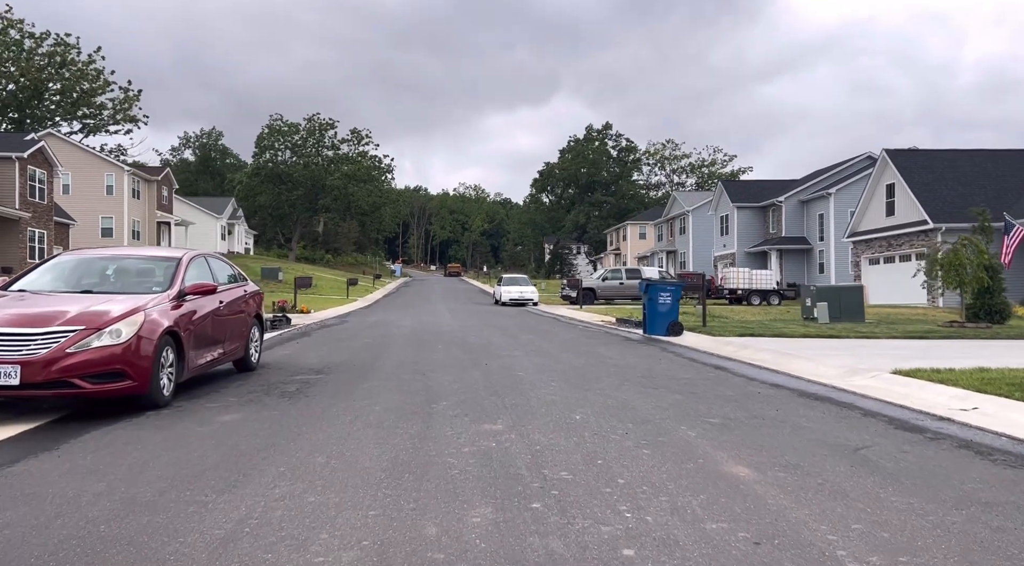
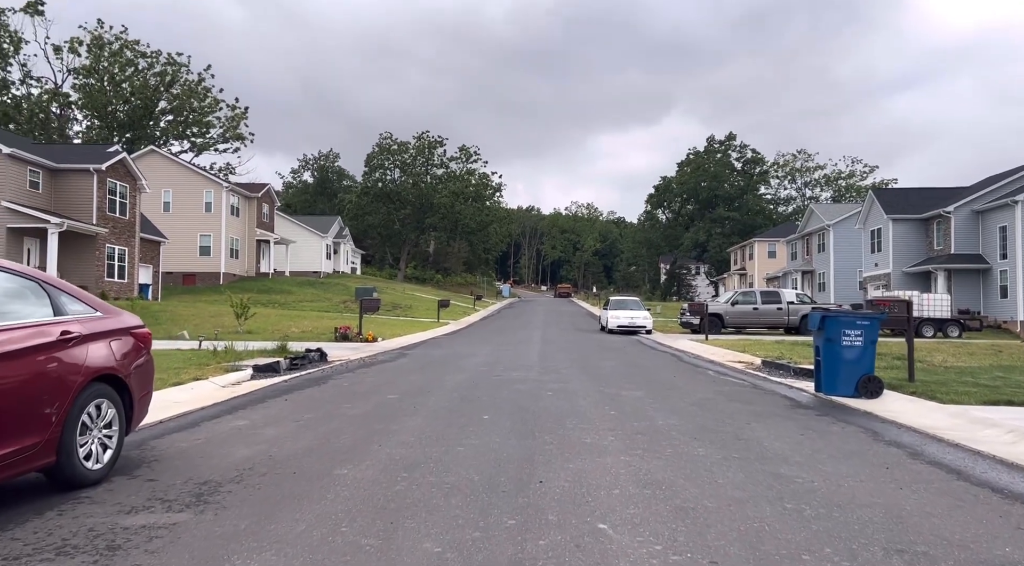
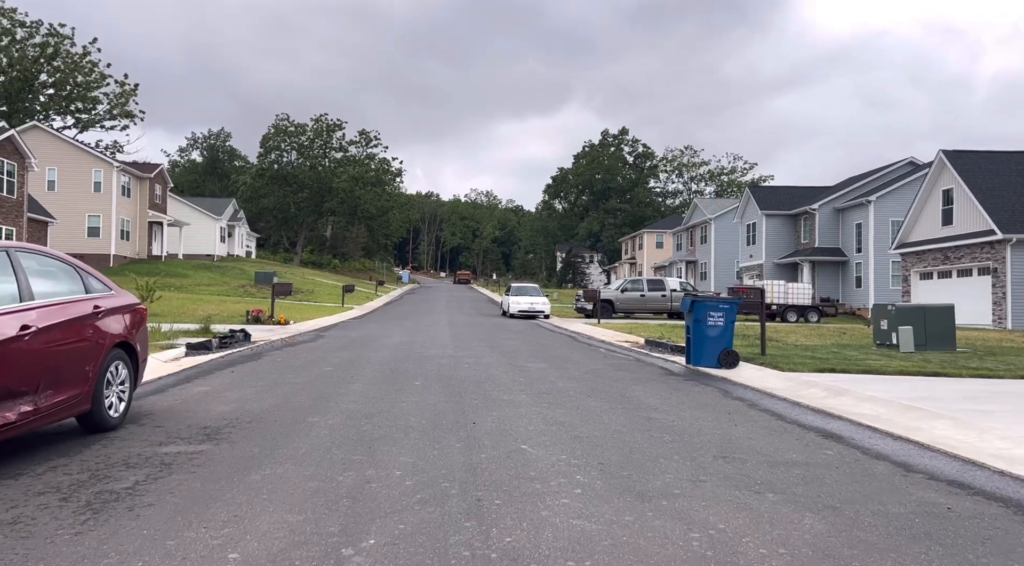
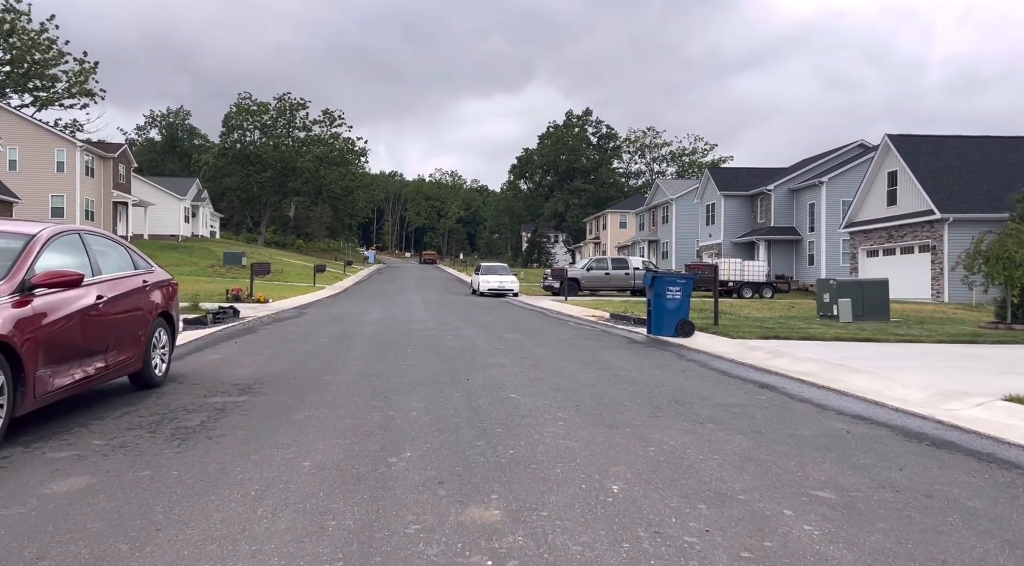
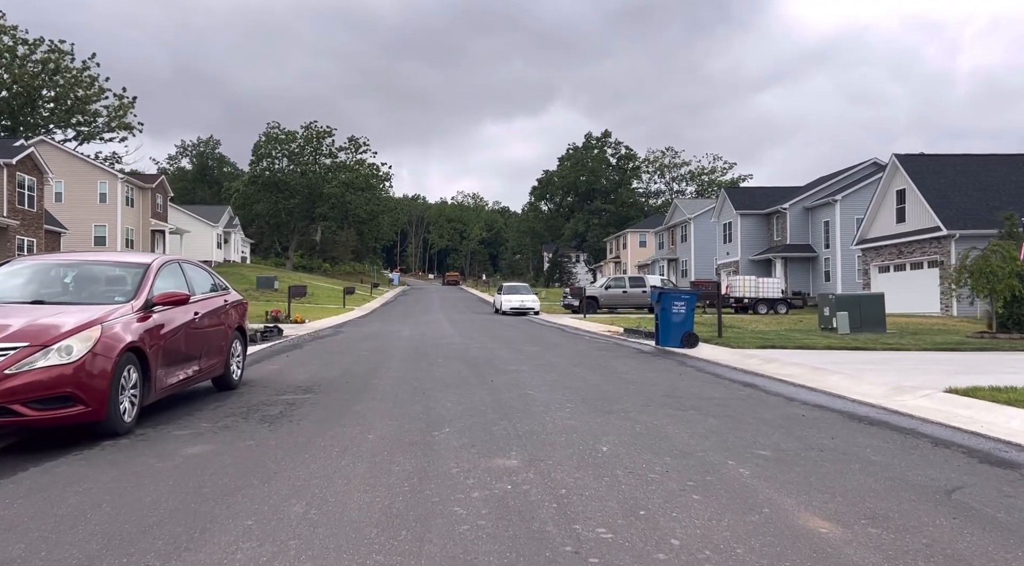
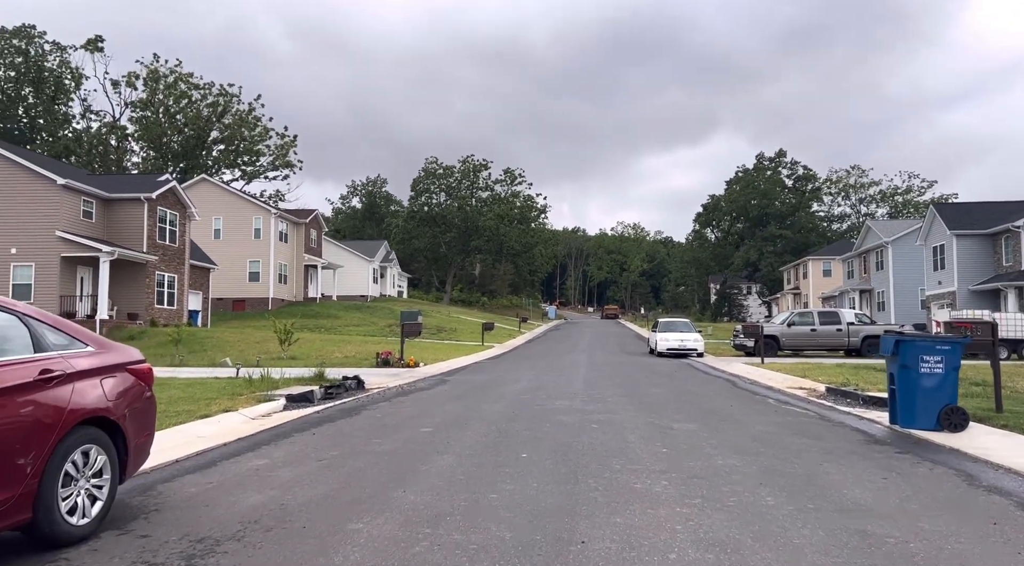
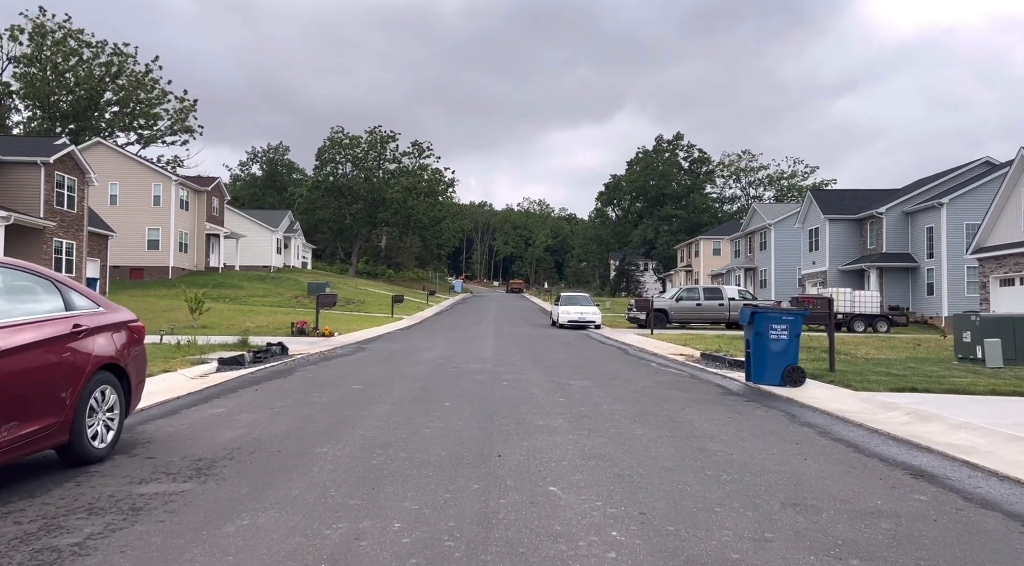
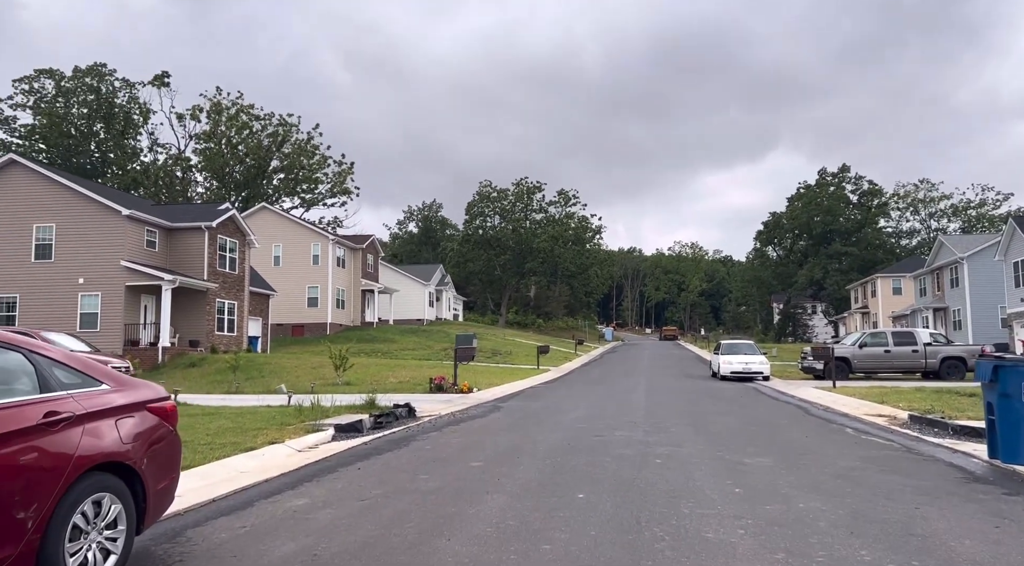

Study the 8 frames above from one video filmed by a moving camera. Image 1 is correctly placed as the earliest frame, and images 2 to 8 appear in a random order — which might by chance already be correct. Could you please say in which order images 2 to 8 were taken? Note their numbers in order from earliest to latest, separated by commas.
5, 4, 3, 7, 2, 6, 8
